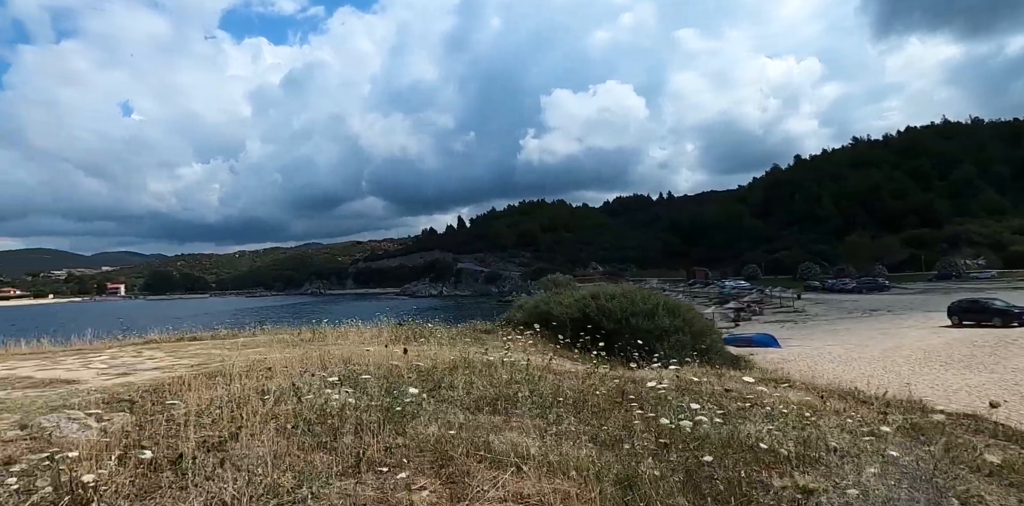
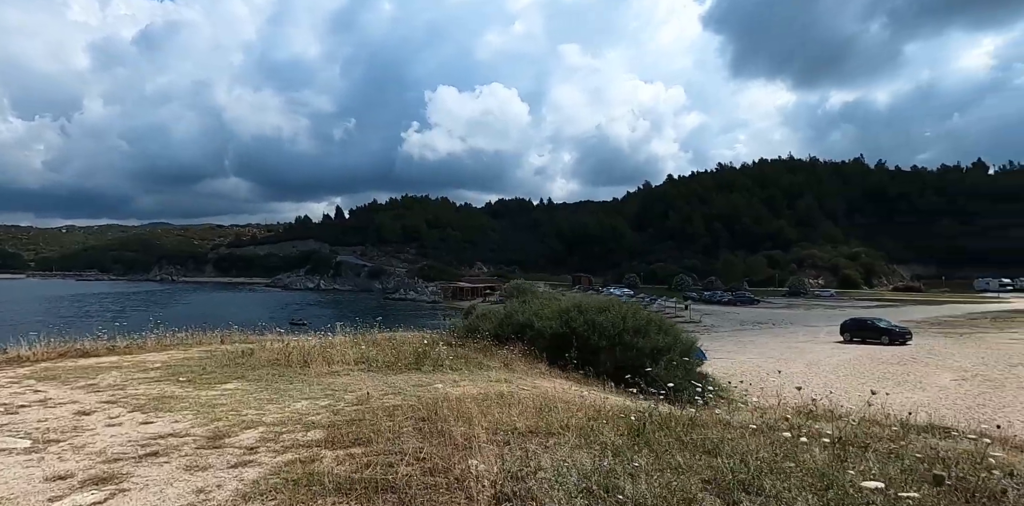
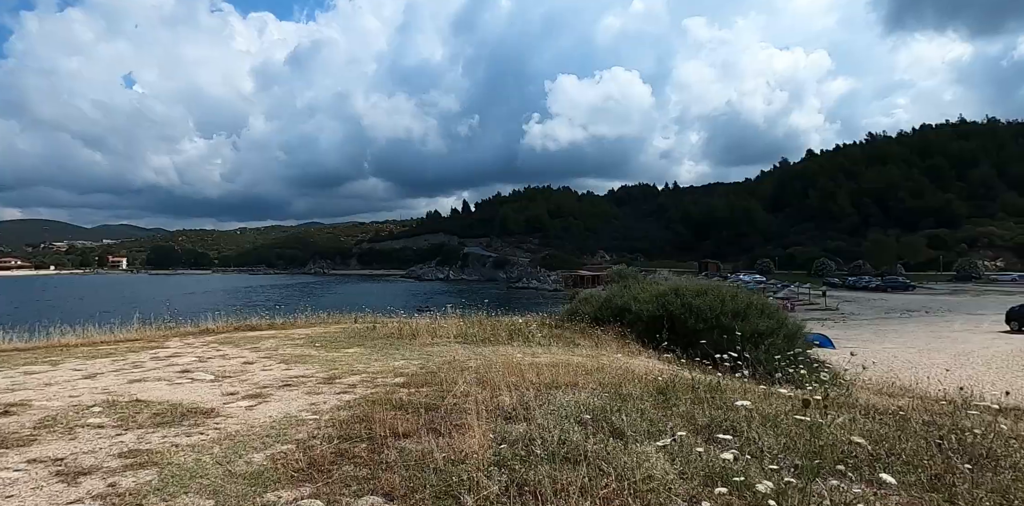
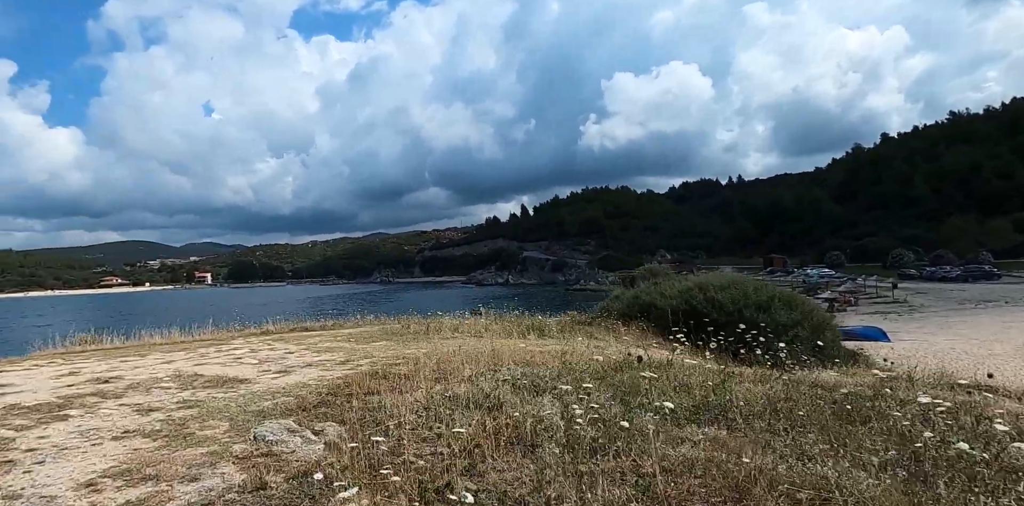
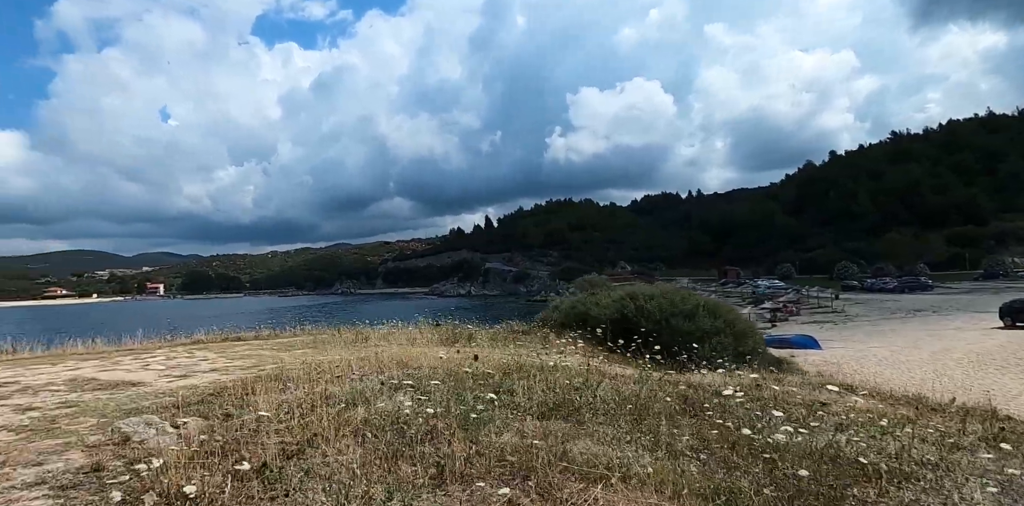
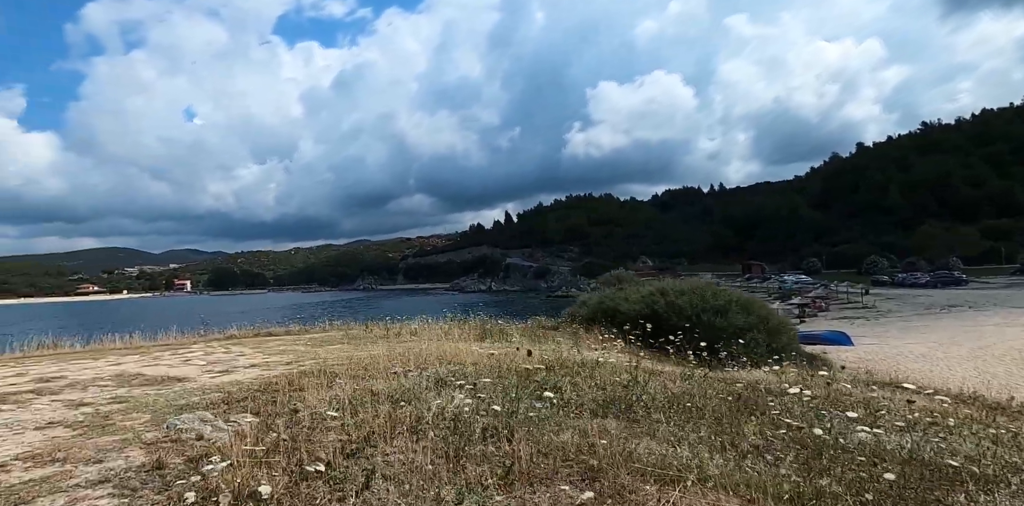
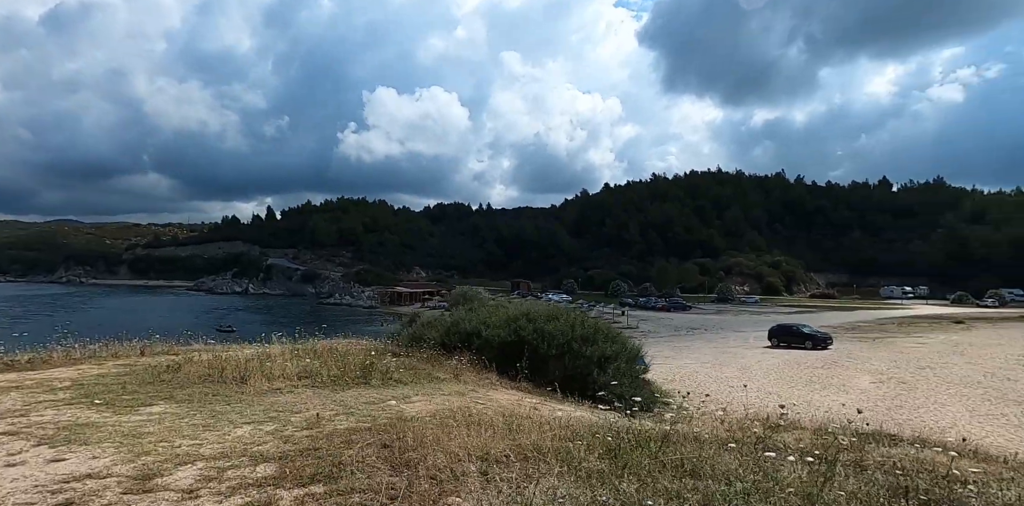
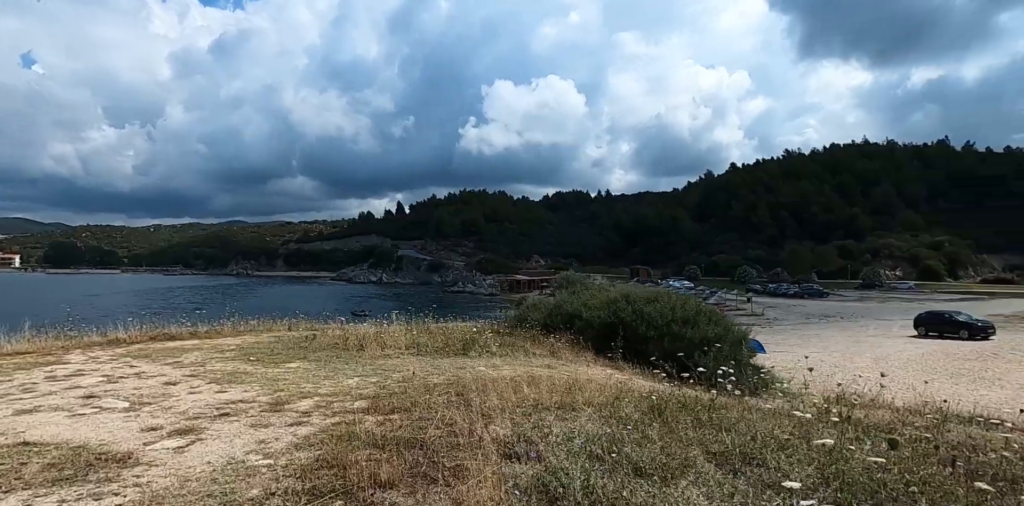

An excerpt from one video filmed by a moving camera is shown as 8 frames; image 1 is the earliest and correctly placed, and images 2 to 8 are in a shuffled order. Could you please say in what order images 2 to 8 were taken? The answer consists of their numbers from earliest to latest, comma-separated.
5, 6, 4, 3, 8, 2, 7
